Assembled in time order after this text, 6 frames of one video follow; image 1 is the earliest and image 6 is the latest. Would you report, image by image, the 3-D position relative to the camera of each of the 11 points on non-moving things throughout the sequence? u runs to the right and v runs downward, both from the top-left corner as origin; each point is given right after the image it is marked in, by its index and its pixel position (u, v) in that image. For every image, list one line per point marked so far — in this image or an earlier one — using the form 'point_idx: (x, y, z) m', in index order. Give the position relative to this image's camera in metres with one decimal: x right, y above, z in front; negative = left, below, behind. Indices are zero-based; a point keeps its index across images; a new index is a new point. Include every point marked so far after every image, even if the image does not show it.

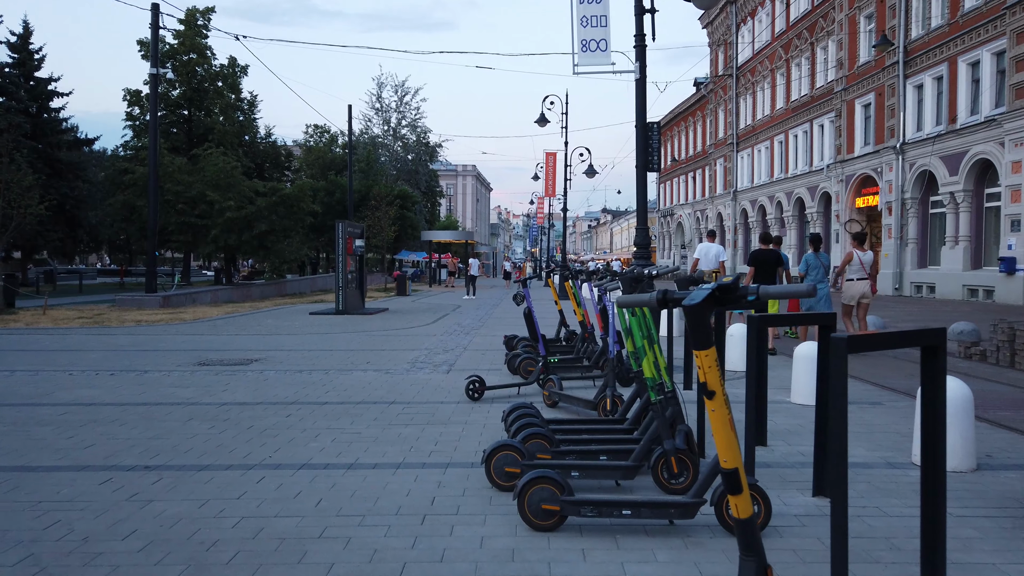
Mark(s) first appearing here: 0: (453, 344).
0: (-1.1, -1.0, +13.9) m
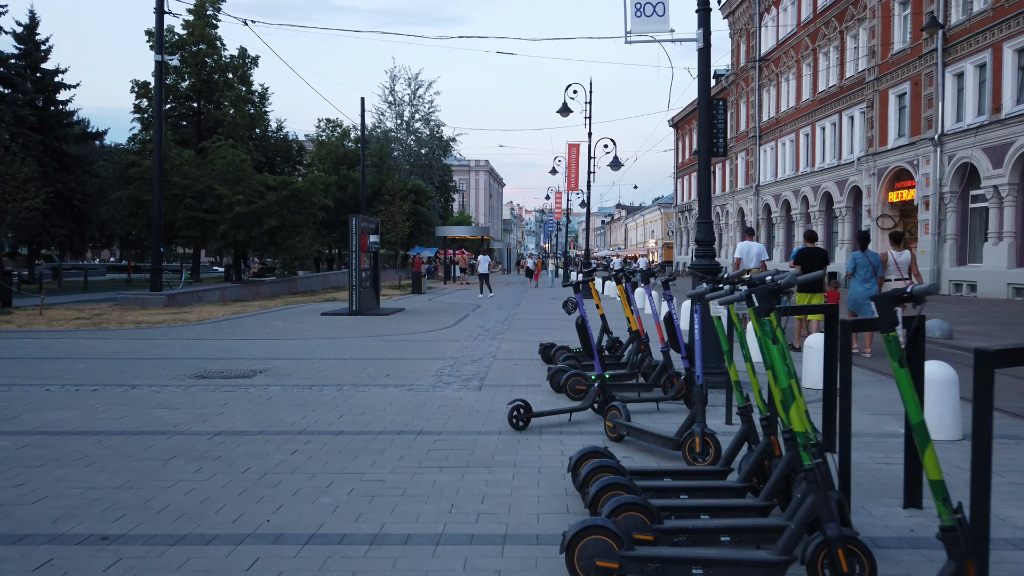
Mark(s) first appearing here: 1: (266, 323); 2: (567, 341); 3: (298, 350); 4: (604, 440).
0: (-0.5, -1.1, +12.5) m
1: (-6.1, -0.9, +18.8) m
2: (+1.0, -1.0, +14.7) m
3: (-3.7, -1.1, +12.9) m
4: (+0.8, -1.3, +6.5) m
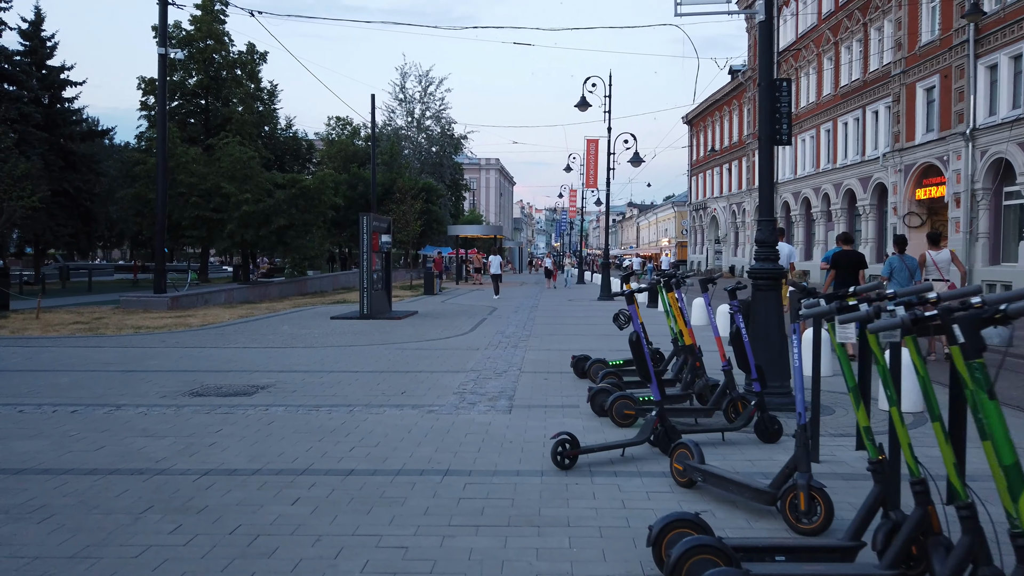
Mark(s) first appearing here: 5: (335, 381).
0: (-0.1, -1.1, +11.4) m
1: (-5.7, -0.9, +17.7) m
2: (+1.5, -1.1, +13.5) m
3: (-3.3, -1.1, +11.8) m
4: (+1.1, -1.4, +5.4) m
5: (-2.3, -1.2, +10.0) m
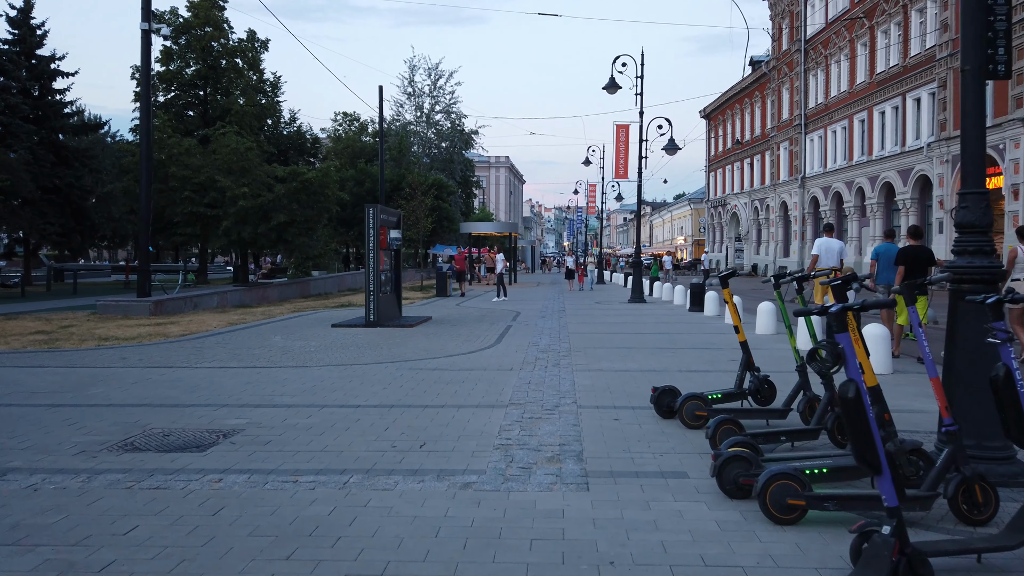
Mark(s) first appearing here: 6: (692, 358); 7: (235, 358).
0: (+0.5, -1.2, +8.7) m
1: (-5.0, -1.0, +15.1) m
2: (+2.1, -1.1, +10.8) m
3: (-2.7, -1.2, +9.1) m
4: (+1.6, -1.5, +2.6) m
5: (-1.8, -1.3, +7.3) m
6: (+2.8, -1.1, +11.6) m
7: (-4.4, -1.1, +12.0) m
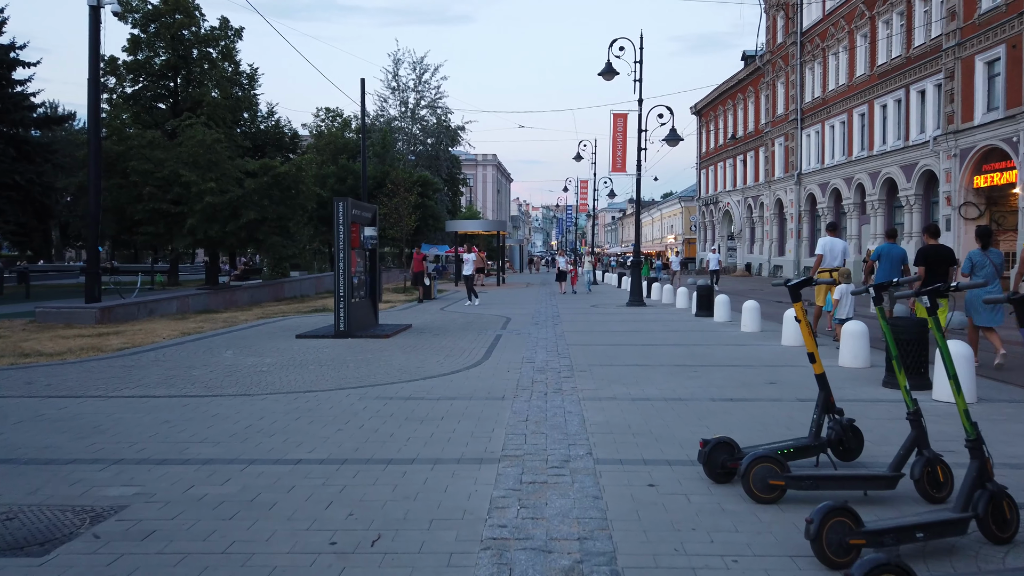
0: (+0.4, -1.3, +6.6) m
1: (-5.2, -1.1, +12.9) m
2: (+2.0, -1.2, +8.8) m
3: (-2.7, -1.3, +7.0) m
4: (+1.7, -1.6, +0.6) m
5: (-1.8, -1.4, +5.2) m
6: (+2.7, -1.2, +9.6) m
7: (-4.5, -1.2, +9.9) m
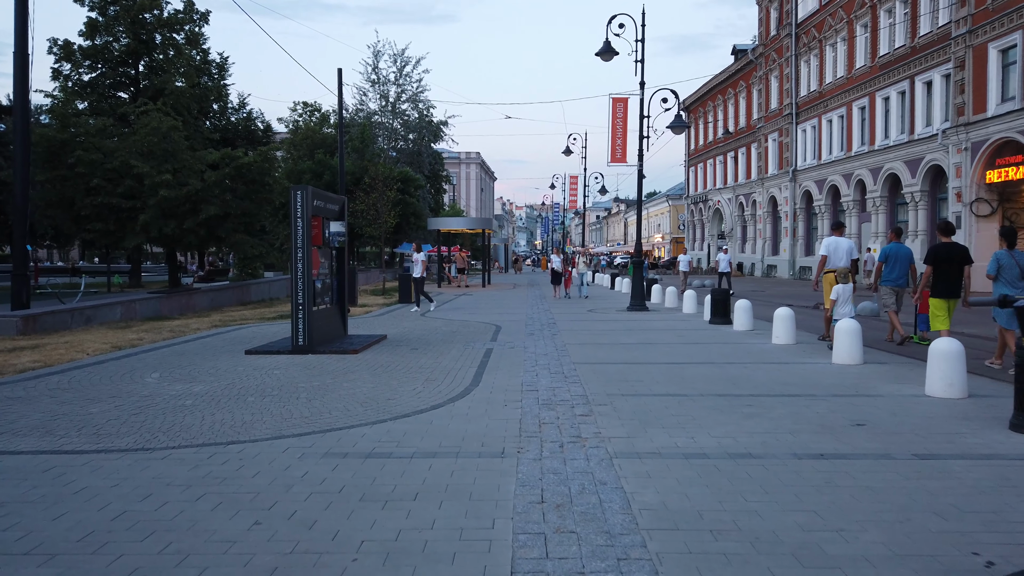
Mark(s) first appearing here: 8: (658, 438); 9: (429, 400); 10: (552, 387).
0: (+0.5, -1.4, +4.2) m
1: (-5.2, -1.2, +10.4) m
2: (+2.0, -1.3, +6.4) m
3: (-2.7, -1.4, +4.6) m
4: (+1.9, -1.7, -1.8) m
5: (-1.7, -1.5, +2.7) m
6: (+2.7, -1.3, +7.2) m
7: (-4.6, -1.3, +7.4) m
8: (+1.3, -1.3, +6.6) m
9: (-0.9, -1.2, +8.4) m
10: (+0.5, -1.2, +9.3) m
